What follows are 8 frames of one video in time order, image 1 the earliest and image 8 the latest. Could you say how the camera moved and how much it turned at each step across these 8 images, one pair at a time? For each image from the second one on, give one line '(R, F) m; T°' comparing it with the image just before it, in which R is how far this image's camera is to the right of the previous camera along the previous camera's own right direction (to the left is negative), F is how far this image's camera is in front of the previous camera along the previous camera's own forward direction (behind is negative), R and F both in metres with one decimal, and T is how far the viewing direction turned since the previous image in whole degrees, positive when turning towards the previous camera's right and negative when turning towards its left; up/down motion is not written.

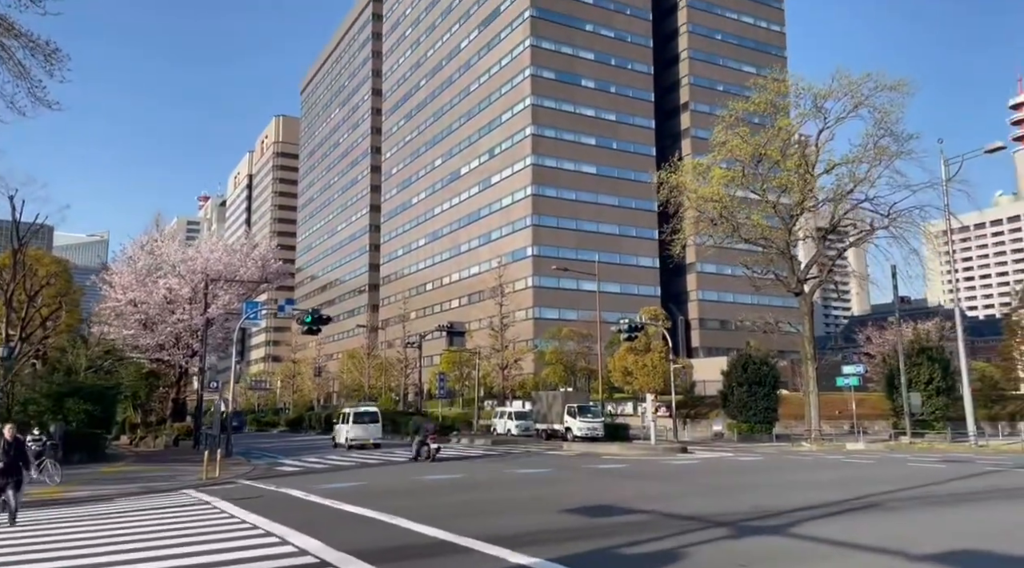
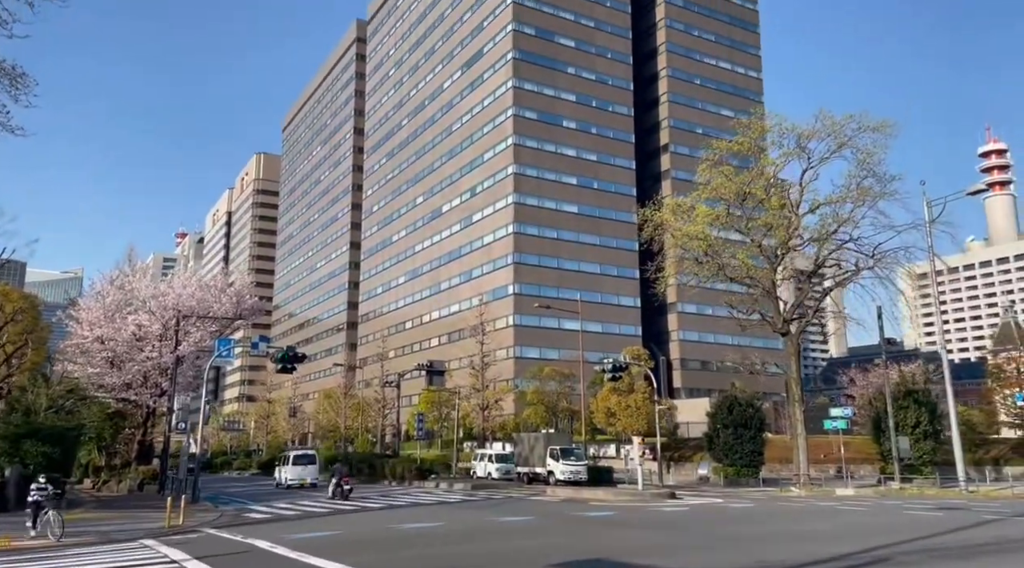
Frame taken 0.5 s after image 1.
(0.0, +0.6) m; +1°
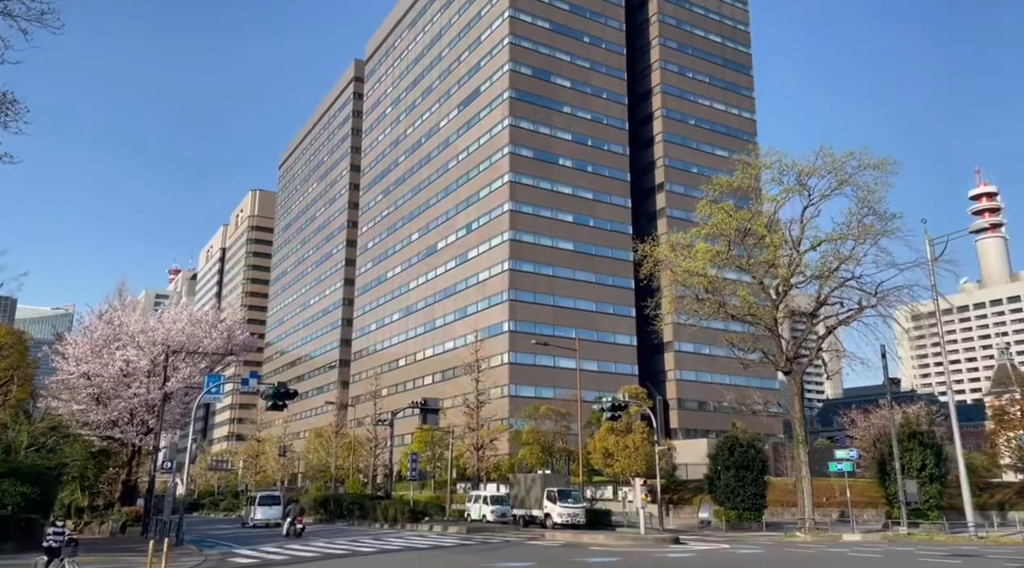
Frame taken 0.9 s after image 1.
(-0.1, +0.5) m; 0°
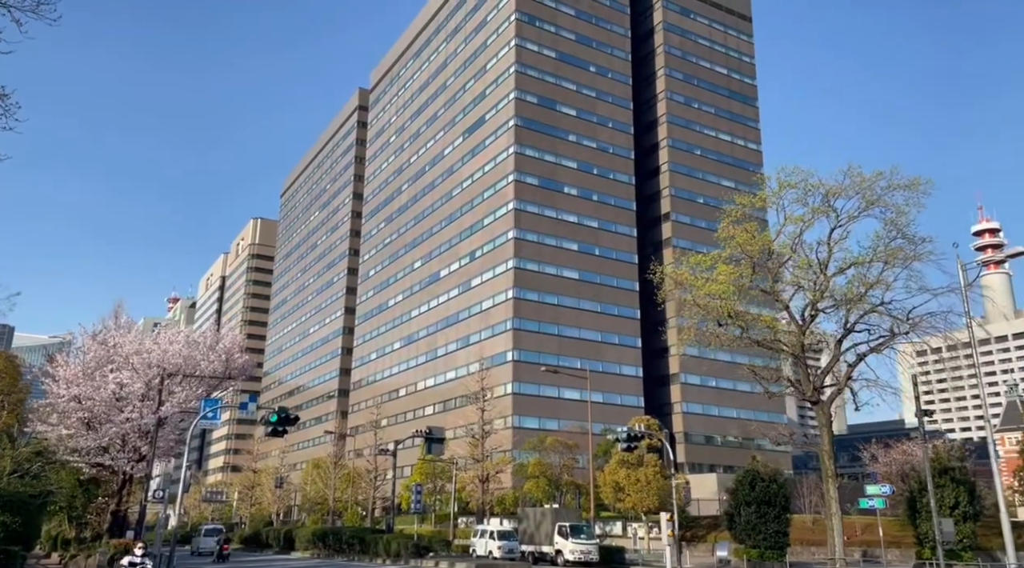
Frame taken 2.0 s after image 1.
(-0.4, +1.1) m; 0°
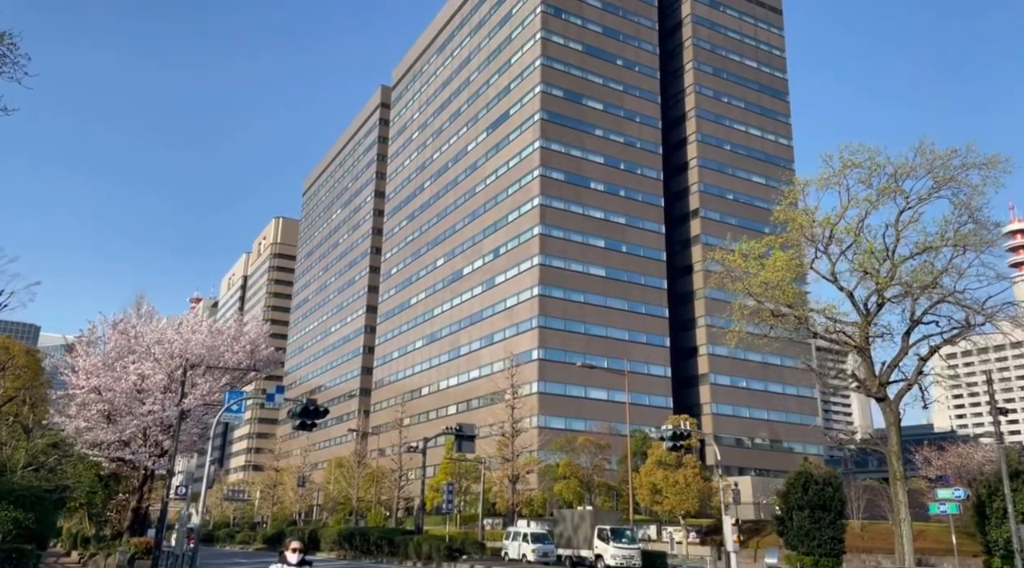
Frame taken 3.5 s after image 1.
(-0.6, +1.3) m; -1°
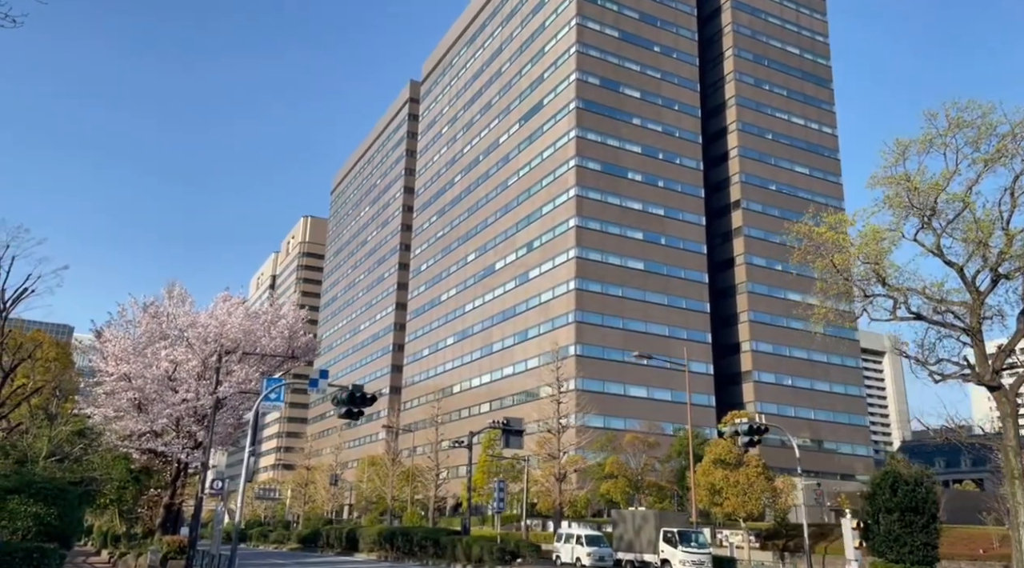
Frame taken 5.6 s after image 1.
(-0.9, +1.9) m; -2°
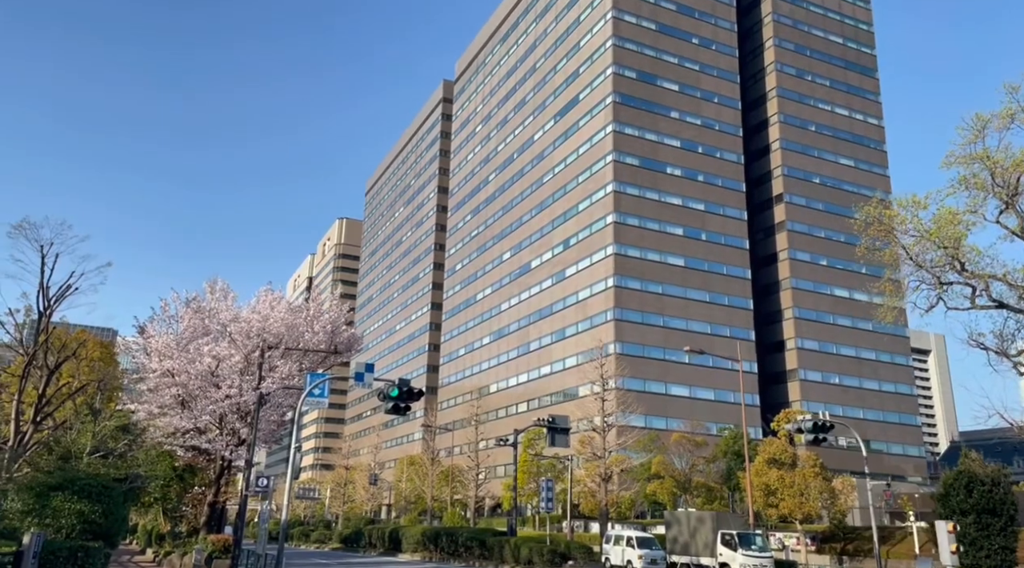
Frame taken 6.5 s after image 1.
(-0.5, +0.8) m; -2°
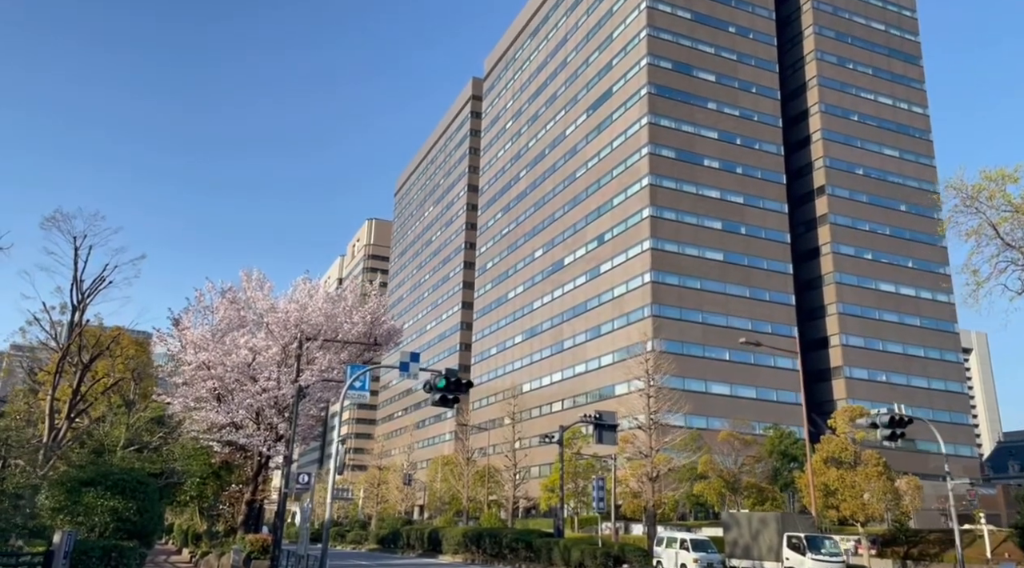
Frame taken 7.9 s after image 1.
(-0.6, +1.2) m; -2°
